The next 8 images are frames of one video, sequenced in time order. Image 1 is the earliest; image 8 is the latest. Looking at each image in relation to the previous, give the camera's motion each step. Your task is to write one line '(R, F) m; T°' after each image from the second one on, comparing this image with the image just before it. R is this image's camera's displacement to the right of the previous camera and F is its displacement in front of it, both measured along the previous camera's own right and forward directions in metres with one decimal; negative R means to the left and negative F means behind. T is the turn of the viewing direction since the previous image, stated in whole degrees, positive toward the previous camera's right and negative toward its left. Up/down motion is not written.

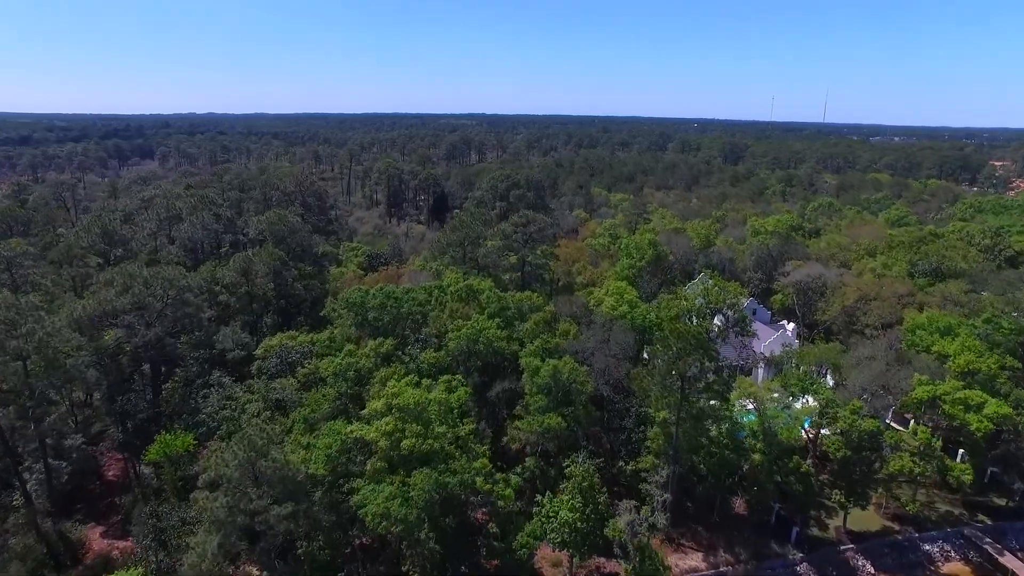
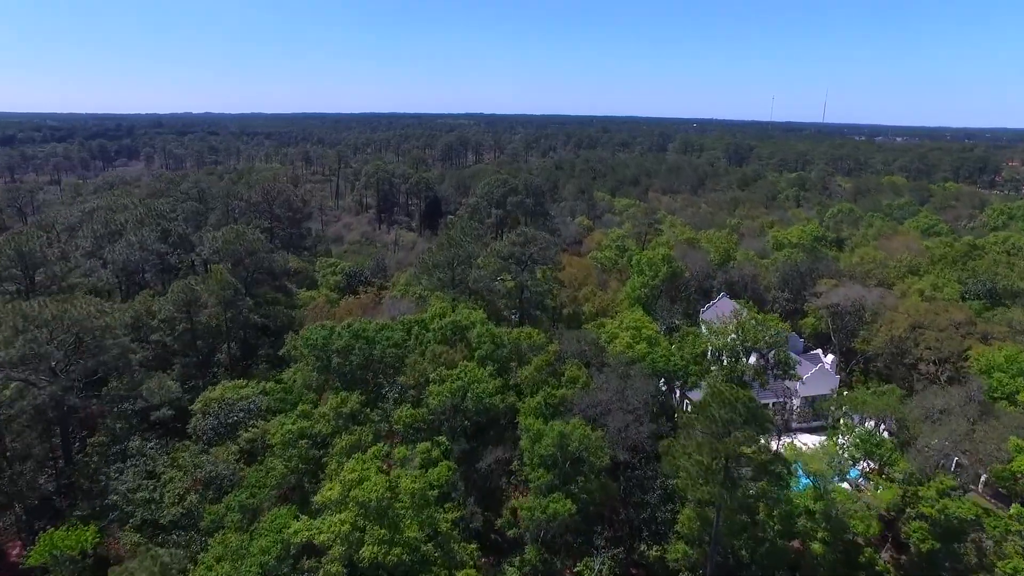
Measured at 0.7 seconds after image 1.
(+0.1, +5.1) m; 0°
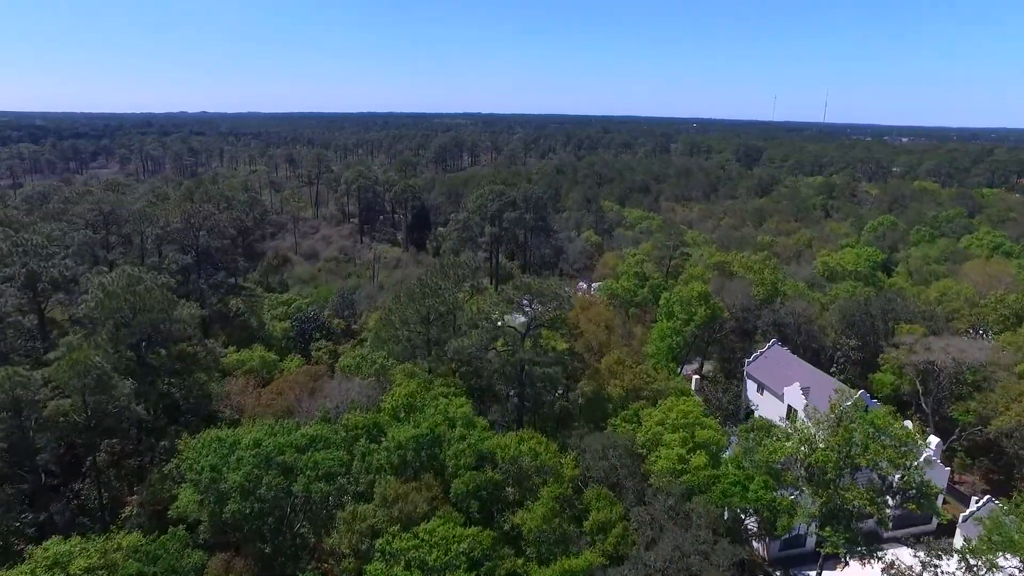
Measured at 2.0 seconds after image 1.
(0.0, +8.6) m; 0°
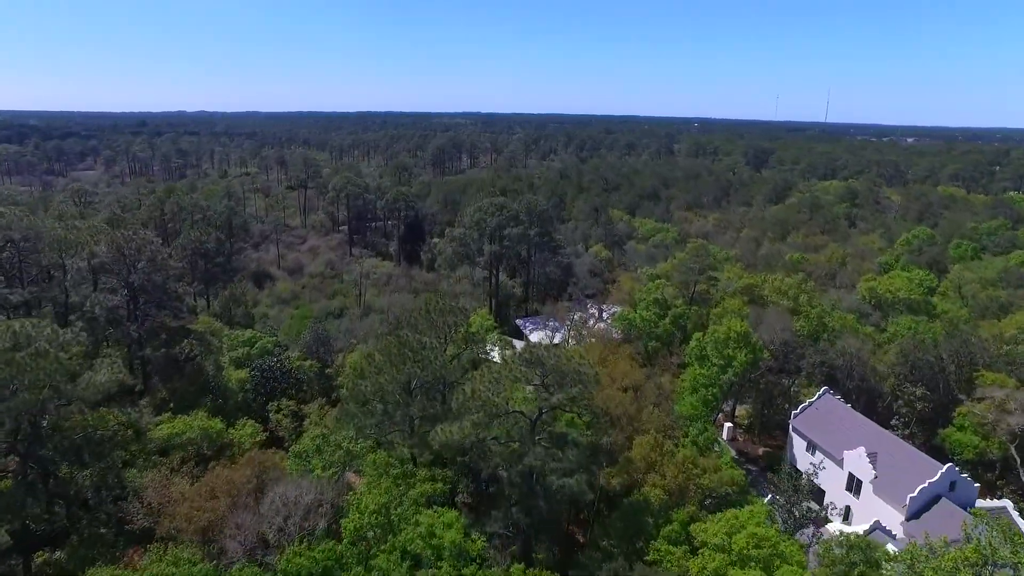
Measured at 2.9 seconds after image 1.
(-0.2, +5.3) m; 0°
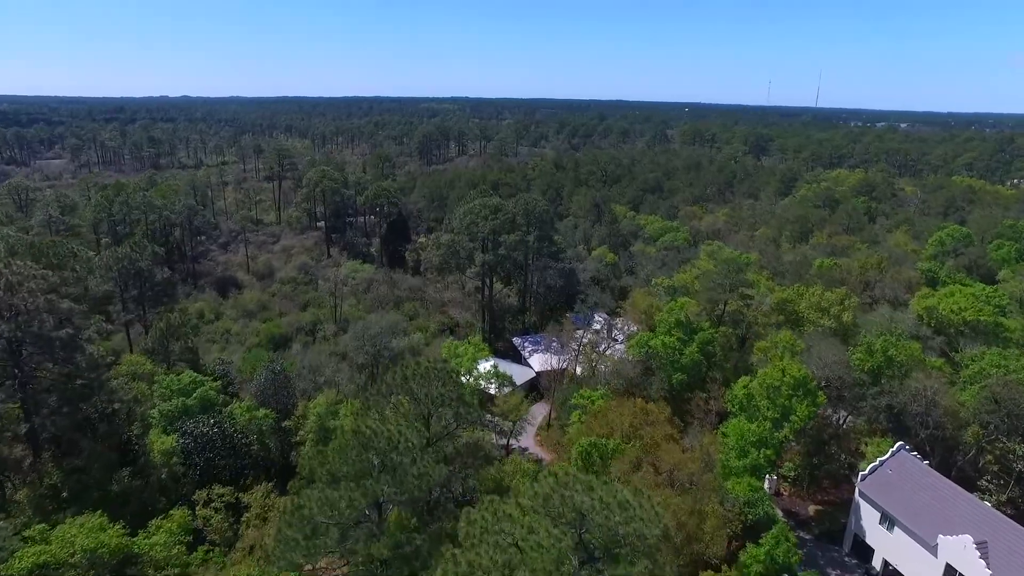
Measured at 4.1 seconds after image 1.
(-0.4, +5.8) m; +1°
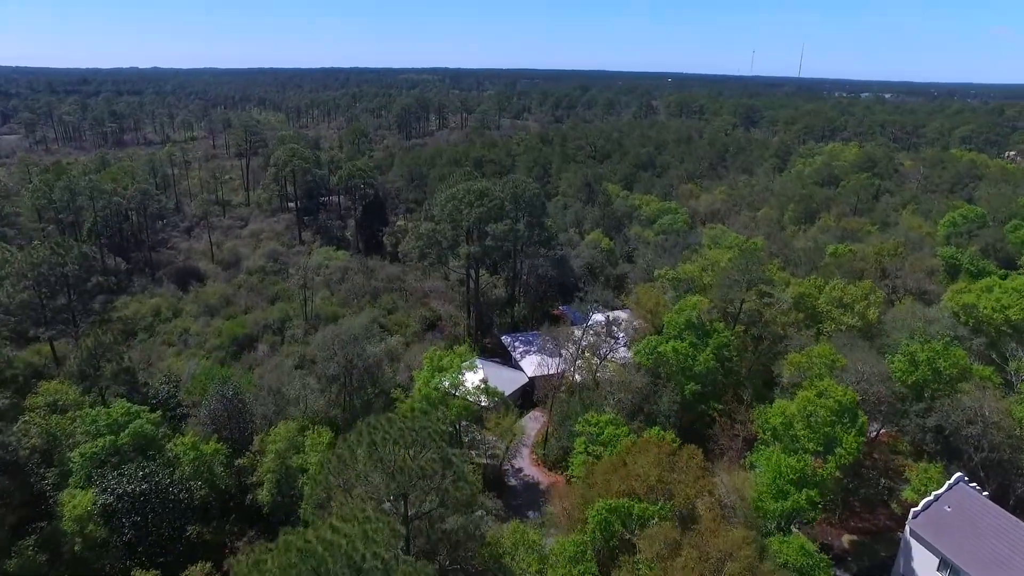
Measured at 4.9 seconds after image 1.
(-0.3, +3.8) m; +2°
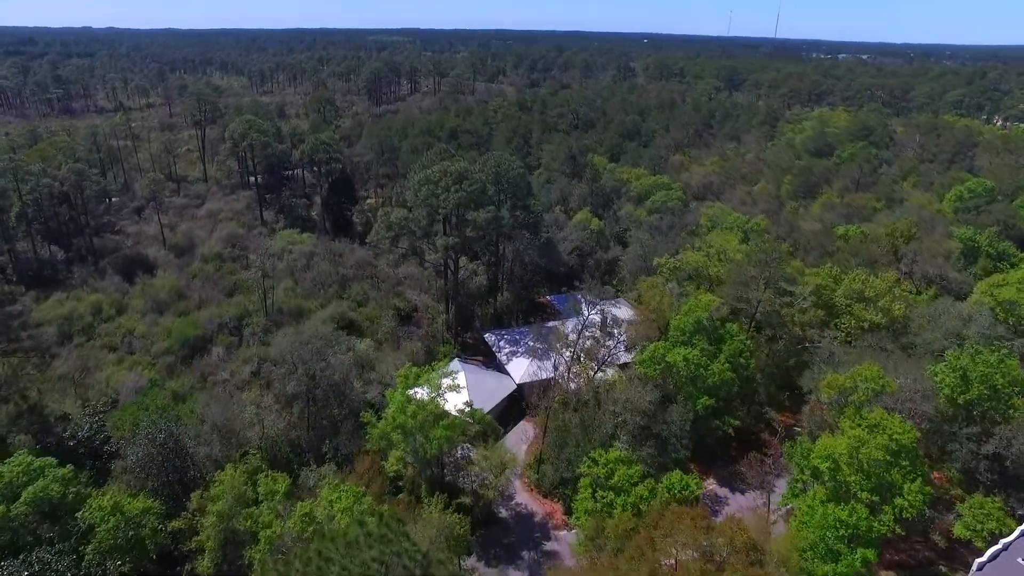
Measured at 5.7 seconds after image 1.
(-0.4, +3.8) m; +2°
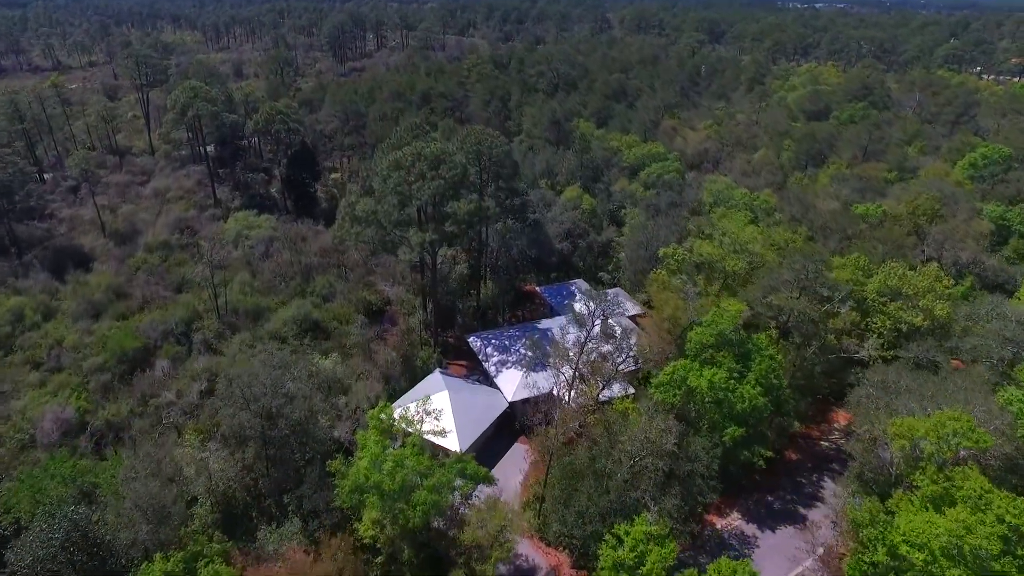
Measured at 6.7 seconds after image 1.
(-0.5, +4.1) m; +2°
